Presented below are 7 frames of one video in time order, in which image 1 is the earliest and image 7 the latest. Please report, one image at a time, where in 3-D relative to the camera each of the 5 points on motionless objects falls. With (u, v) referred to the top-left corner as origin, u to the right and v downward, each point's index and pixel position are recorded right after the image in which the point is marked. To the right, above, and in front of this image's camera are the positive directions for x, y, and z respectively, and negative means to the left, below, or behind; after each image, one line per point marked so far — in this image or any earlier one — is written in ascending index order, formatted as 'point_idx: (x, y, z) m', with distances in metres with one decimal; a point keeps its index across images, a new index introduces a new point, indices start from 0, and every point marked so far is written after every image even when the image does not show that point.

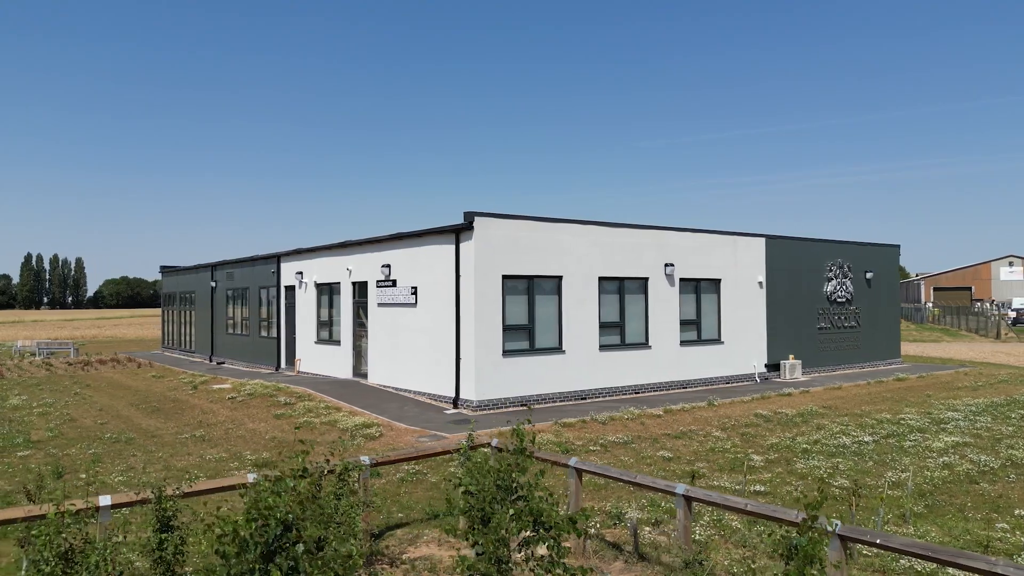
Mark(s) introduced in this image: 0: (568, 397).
0: (+1.3, -2.5, +15.9) m
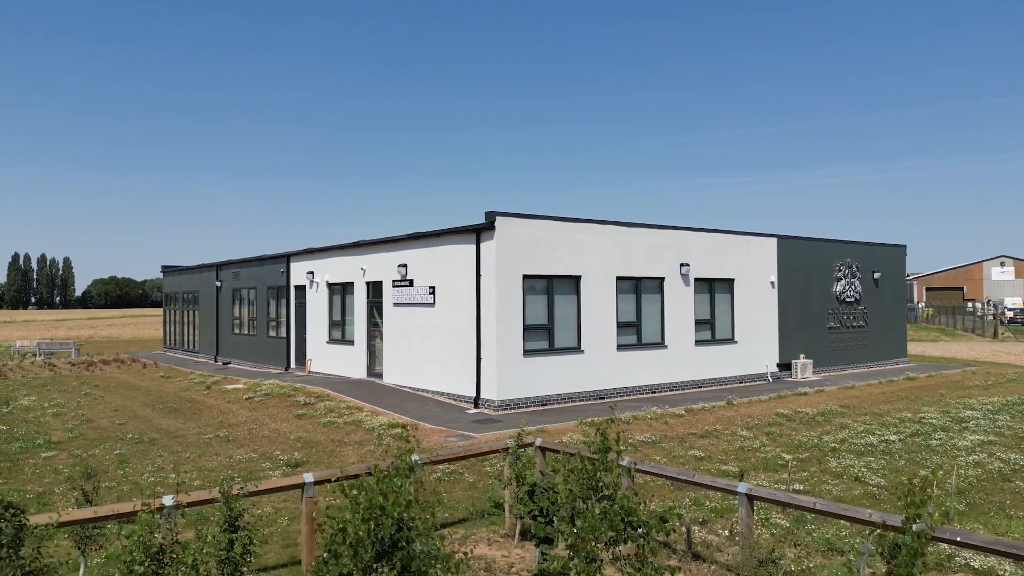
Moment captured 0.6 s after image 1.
0: (+1.8, -2.5, +15.9) m
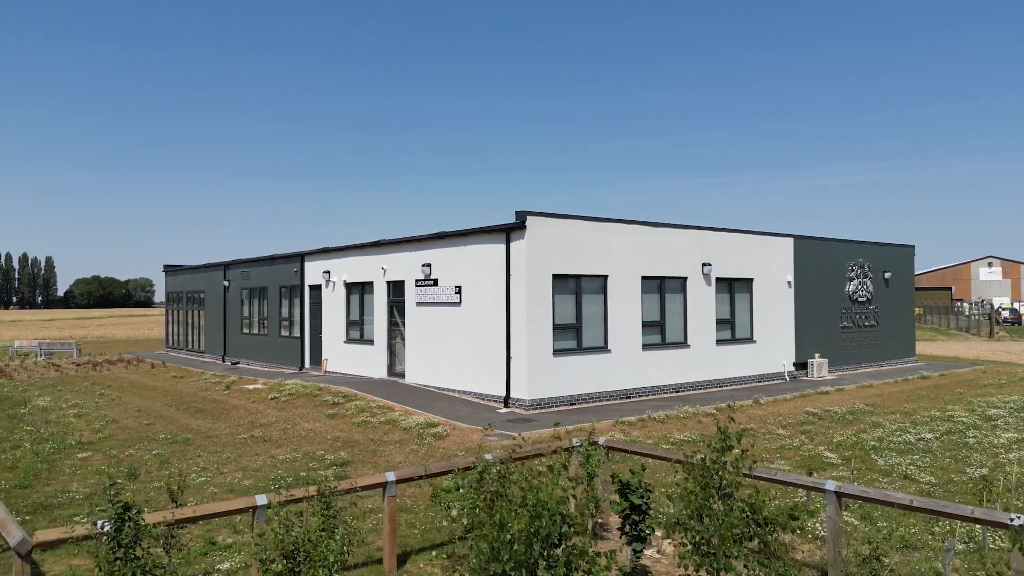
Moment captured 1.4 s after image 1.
0: (+2.4, -2.5, +16.0) m
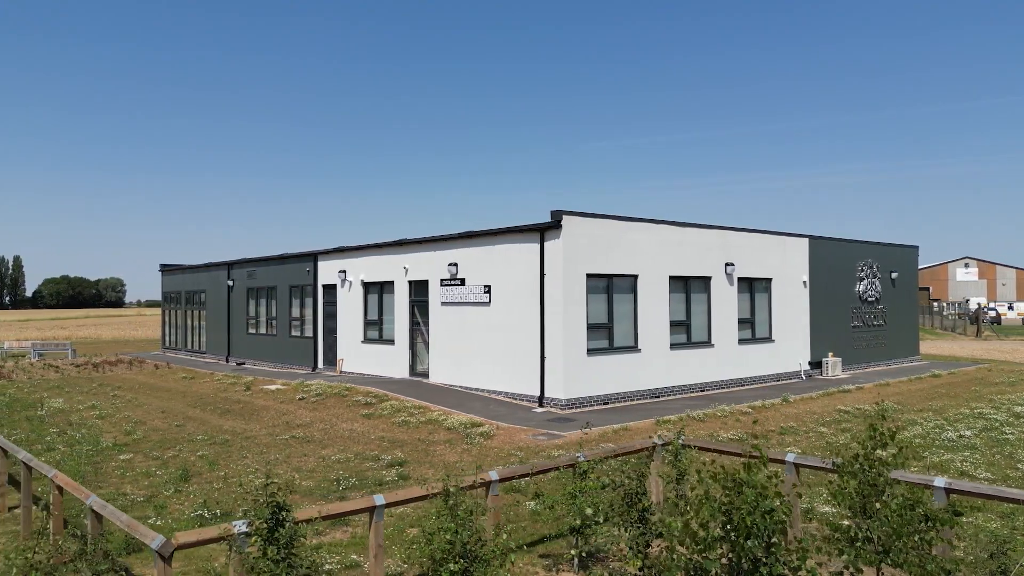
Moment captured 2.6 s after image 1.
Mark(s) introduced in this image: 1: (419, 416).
0: (+3.1, -2.5, +16.0) m
1: (-1.8, -2.5, +13.3) m
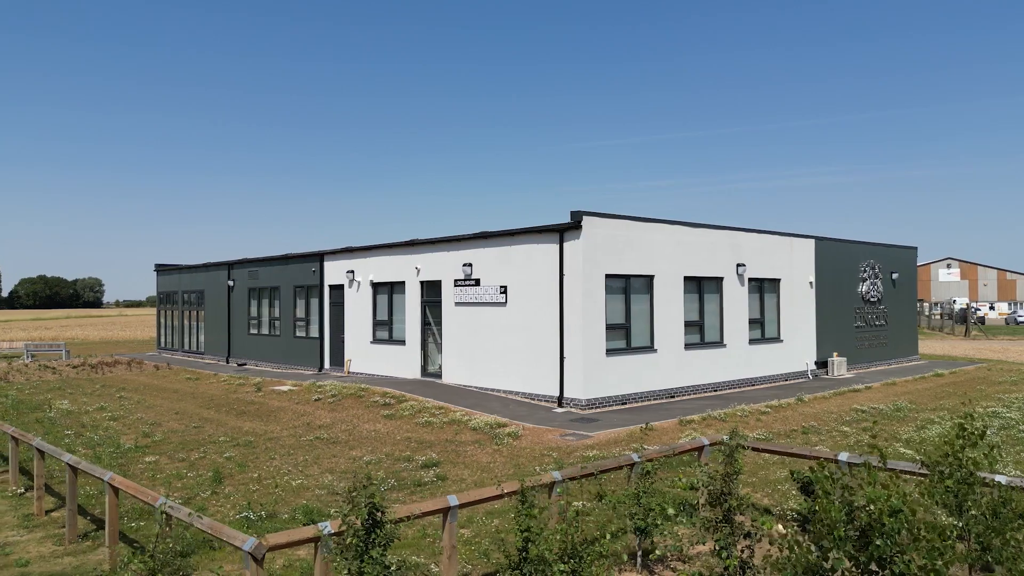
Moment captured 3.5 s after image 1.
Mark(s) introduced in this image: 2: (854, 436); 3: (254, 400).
0: (+3.5, -2.5, +16.1) m
1: (-1.4, -2.5, +13.3) m
2: (+5.9, -2.6, +11.9) m
3: (-6.4, -2.8, +17.0) m
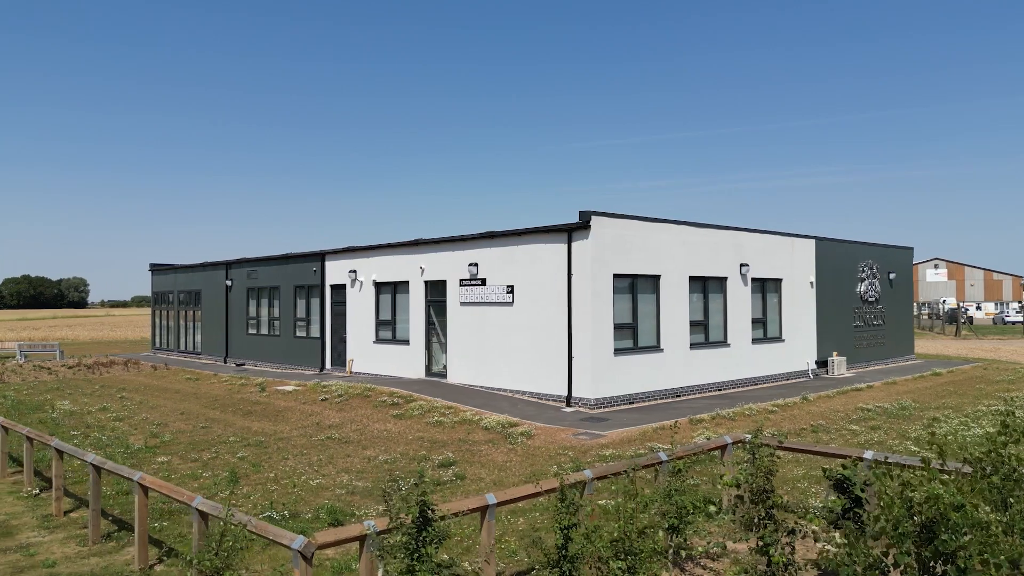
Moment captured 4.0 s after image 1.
0: (+3.6, -2.5, +16.2) m
1: (-1.2, -2.5, +13.3) m
2: (+6.1, -2.6, +12.0) m
3: (-6.3, -2.8, +16.9) m
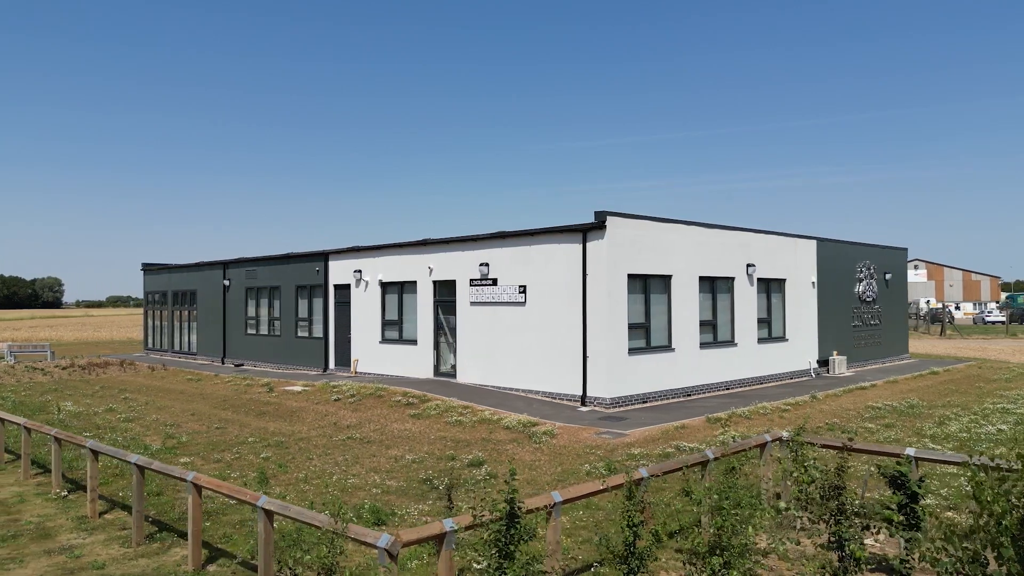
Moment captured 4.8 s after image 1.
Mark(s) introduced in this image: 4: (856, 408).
0: (+3.9, -2.5, +16.3) m
1: (-0.8, -2.5, +13.3) m
2: (+6.5, -2.6, +12.2) m
3: (-6.0, -2.8, +16.9) m
4: (+7.4, -2.6, +14.8) m
